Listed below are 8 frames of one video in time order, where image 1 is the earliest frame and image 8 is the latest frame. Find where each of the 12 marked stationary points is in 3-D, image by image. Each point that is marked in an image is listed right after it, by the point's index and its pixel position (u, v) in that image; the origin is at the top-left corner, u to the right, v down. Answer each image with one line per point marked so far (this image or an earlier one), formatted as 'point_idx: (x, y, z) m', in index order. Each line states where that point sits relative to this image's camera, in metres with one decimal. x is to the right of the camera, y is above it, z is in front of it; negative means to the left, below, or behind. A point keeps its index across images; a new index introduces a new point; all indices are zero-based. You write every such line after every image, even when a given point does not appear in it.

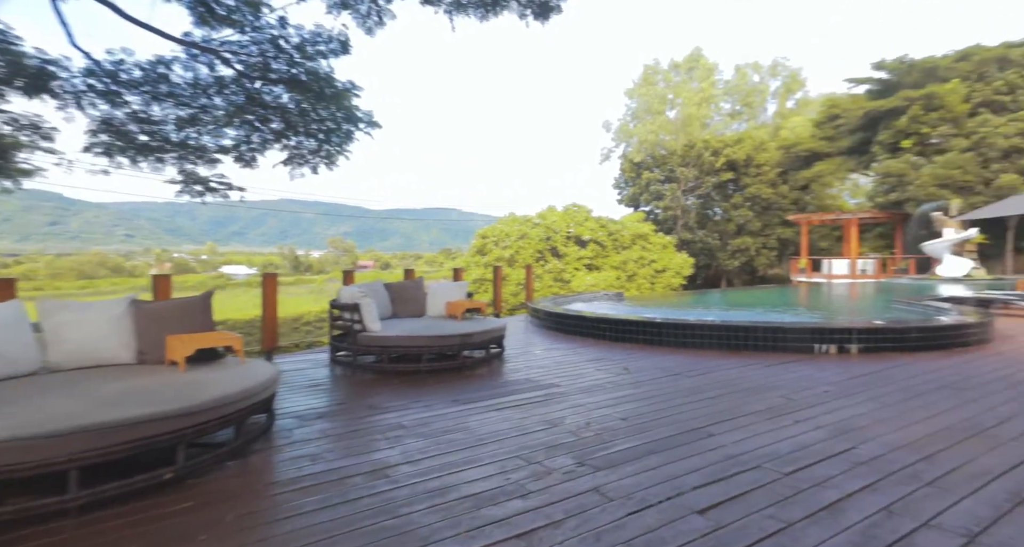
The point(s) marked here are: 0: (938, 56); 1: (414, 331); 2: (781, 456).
0: (+15.8, +8.2, +19.5) m
1: (-0.7, -0.4, +3.5) m
2: (+1.1, -0.8, +2.1) m
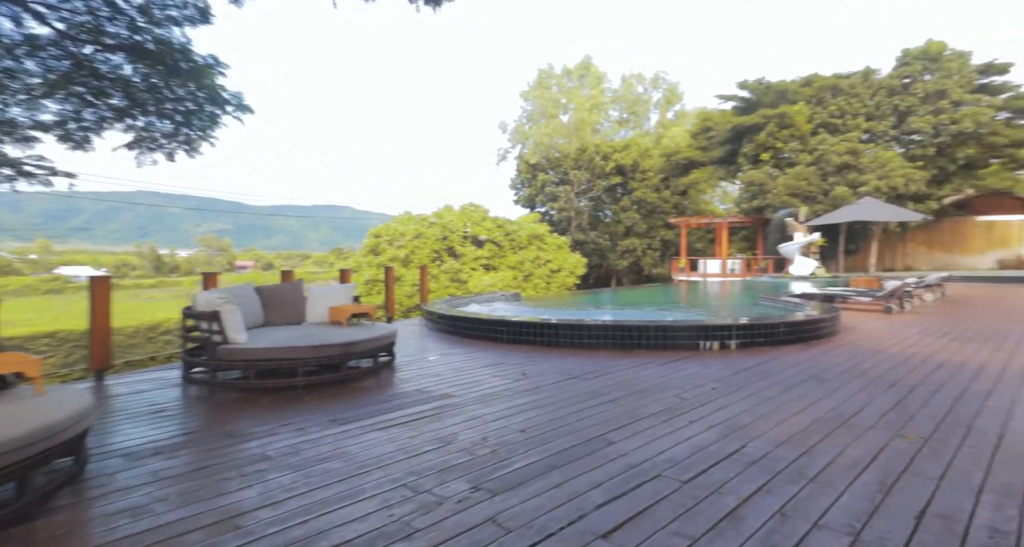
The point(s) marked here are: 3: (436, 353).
0: (+11.7, +8.2, +22.0) m
1: (-1.3, -0.4, +3.1) m
2: (+0.7, -0.8, +2.1) m
3: (-0.6, -0.7, +4.4) m
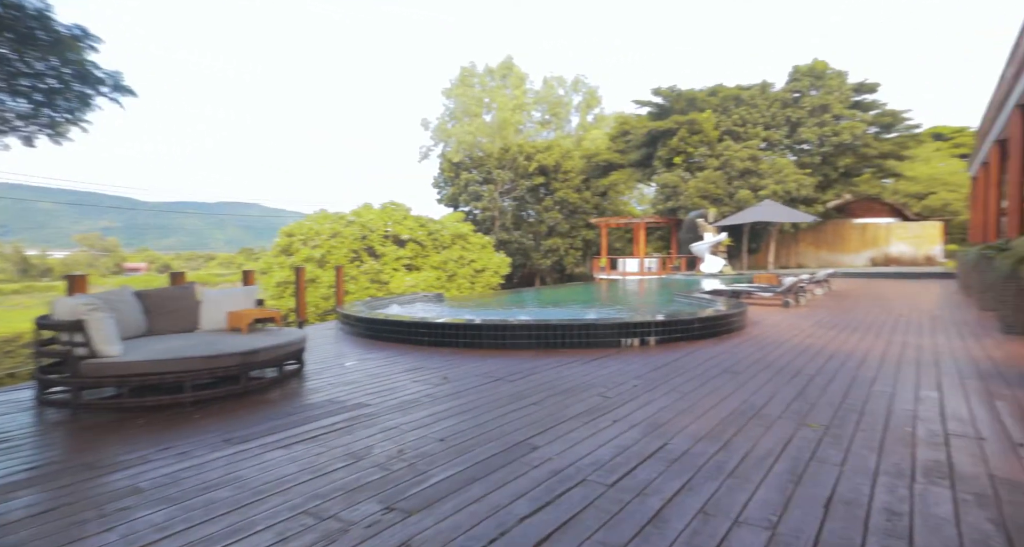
0: (+8.3, +8.3, +23.3) m
1: (-1.8, -0.4, +2.8) m
2: (+0.4, -0.8, +2.1) m
3: (-1.3, -0.7, +4.1) m
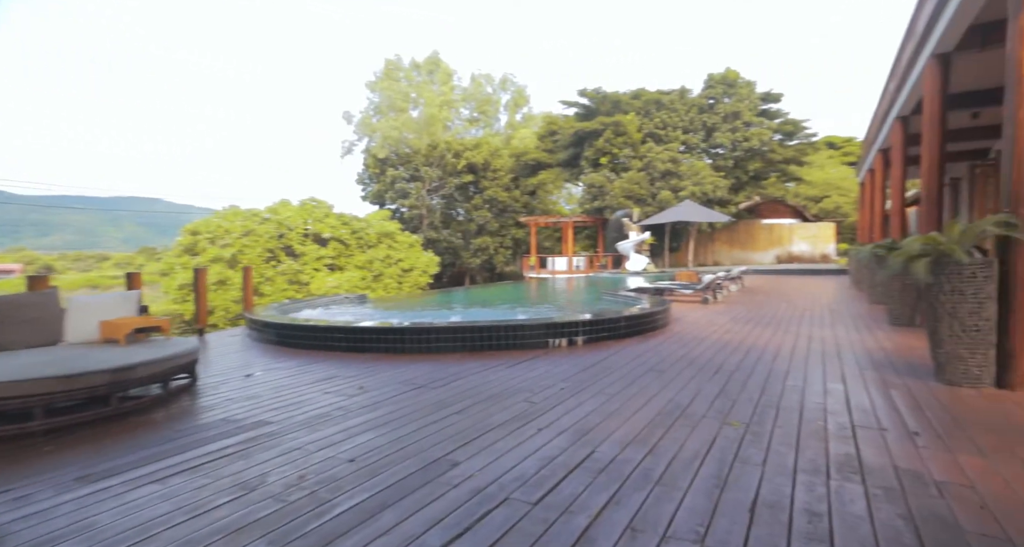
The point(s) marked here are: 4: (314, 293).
0: (+5.0, +8.4, +24.0) m
1: (-2.2, -0.4, +2.3) m
2: (+0.1, -0.8, +1.9) m
3: (-1.8, -0.7, +3.7) m
4: (-5.2, -0.5, +13.6) m
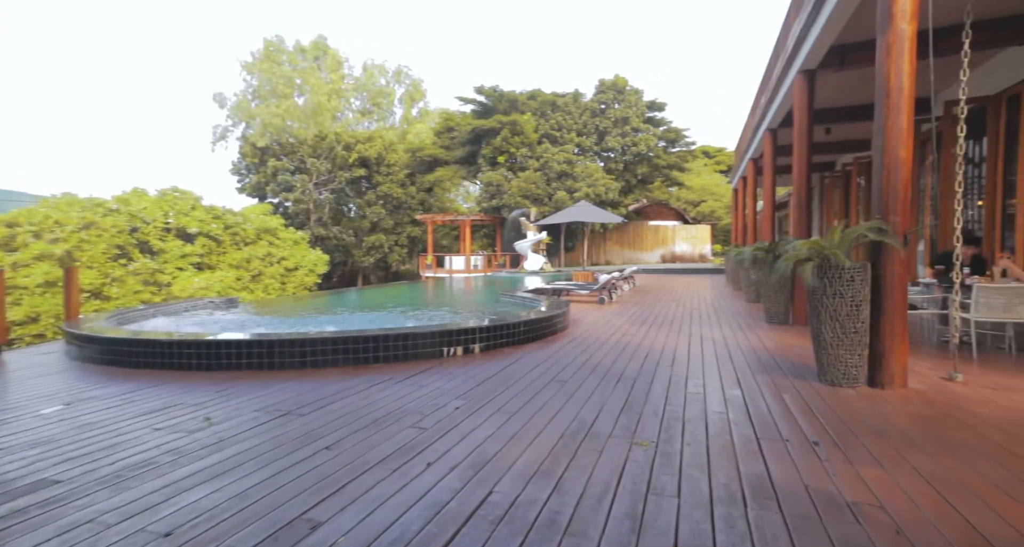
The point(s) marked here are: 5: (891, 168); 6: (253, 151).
0: (+0.3, +8.5, +24.2) m
1: (-2.6, -0.5, +1.5) m
2: (-0.3, -0.8, +1.6) m
3: (-2.5, -0.7, +3.0) m
4: (-7.7, -0.5, +12.0) m
5: (+2.3, +0.6, +3.2) m
6: (-10.0, +4.7, +19.8) m
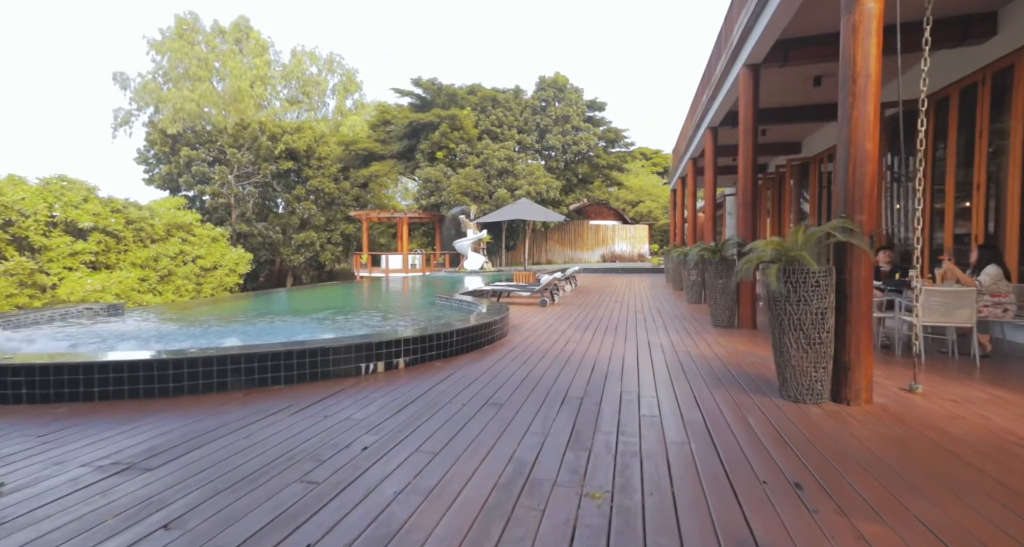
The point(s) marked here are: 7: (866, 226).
0: (-2.5, +8.5, +23.5) m
1: (-2.8, -0.5, +0.7) m
2: (-0.5, -0.8, +1.0) m
3: (-2.9, -0.8, +2.1) m
4: (-9.0, -0.5, +10.5) m
5: (+1.9, +0.6, +2.9) m
6: (-12.2, +4.7, +18.0) m
7: (+2.0, +0.3, +2.9) m
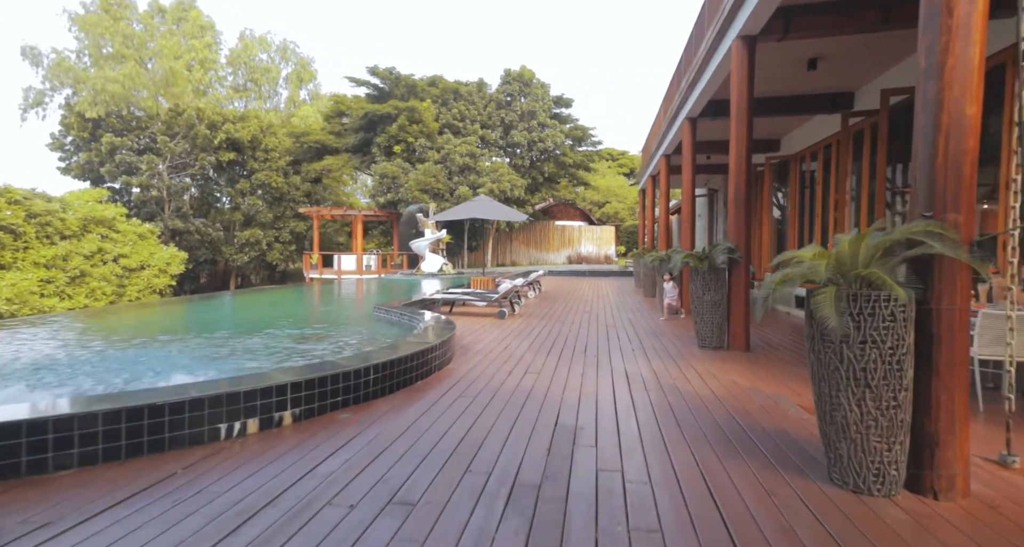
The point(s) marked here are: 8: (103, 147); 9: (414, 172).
0: (-4.0, +8.4, +22.2) m
1: (-2.9, -0.6, -0.6) m
2: (-0.7, -0.9, -0.1) m
3: (-3.1, -0.8, +0.9) m
4: (-9.8, -0.5, +8.8) m
5: (+1.6, +0.5, +1.9) m
6: (-13.4, +4.7, +16.1) m
7: (+1.7, +0.2, +1.9) m
8: (-12.3, +3.8, +15.8) m
9: (-3.6, +3.8, +19.3) m
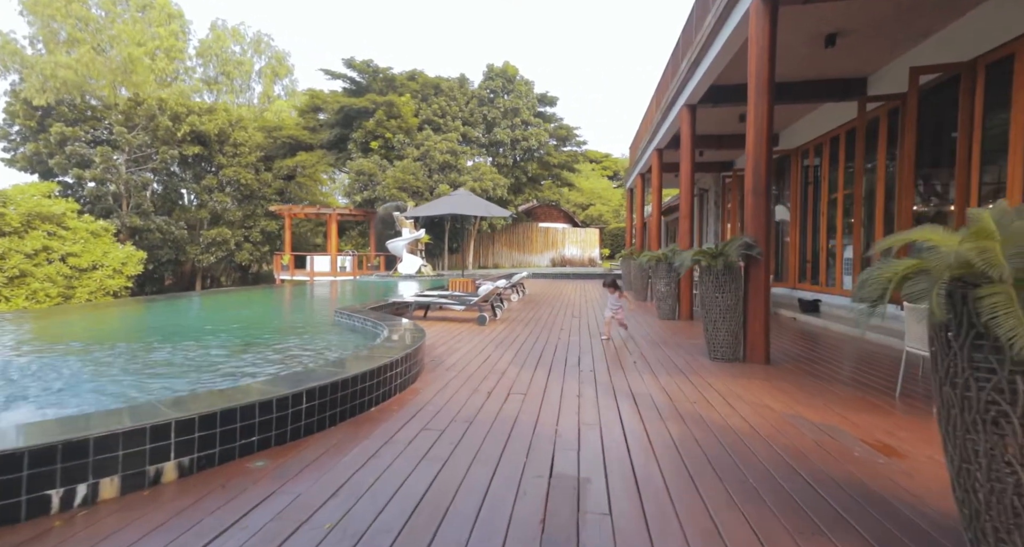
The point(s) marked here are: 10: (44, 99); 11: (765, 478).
0: (-4.7, +8.3, +21.3) m
1: (-2.9, -0.5, -1.5) m
2: (-0.7, -0.9, -0.9) m
3: (-3.1, -0.8, 0.0) m
4: (-10.1, -0.5, +7.7) m
5: (+1.6, +0.5, +1.2) m
6: (-13.9, +4.7, +14.9) m
7: (+1.6, +0.2, +1.2) m
8: (-12.8, +3.8, +14.6) m
9: (-4.2, +3.7, +18.4) m
10: (-13.2, +5.0, +14.9) m
11: (+1.0, -0.8, +2.1) m
